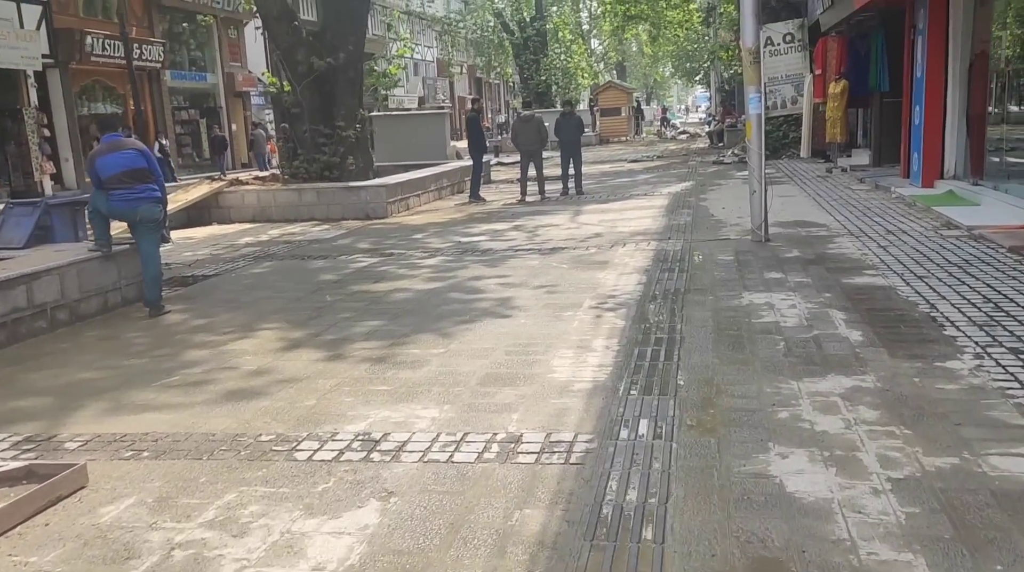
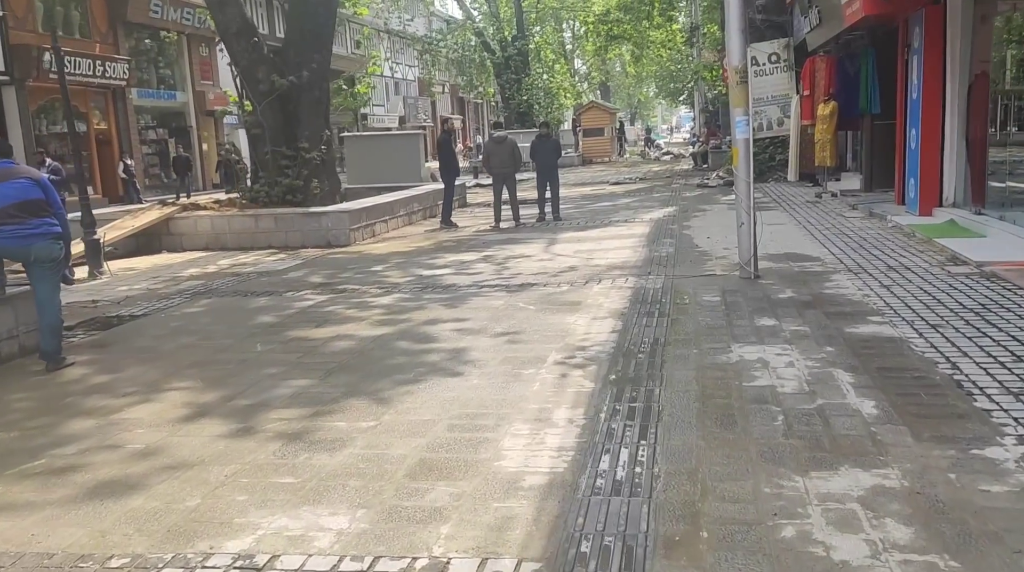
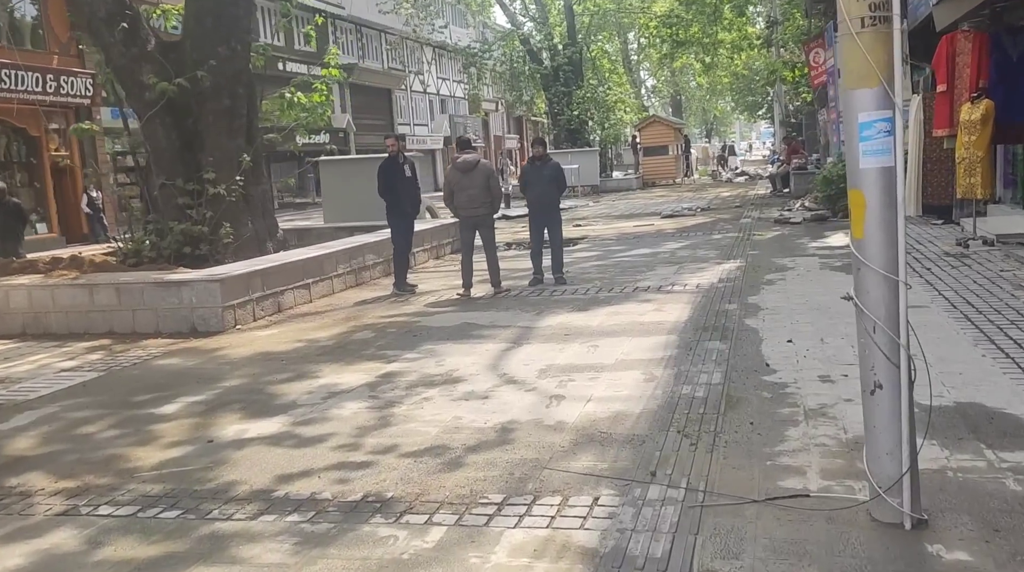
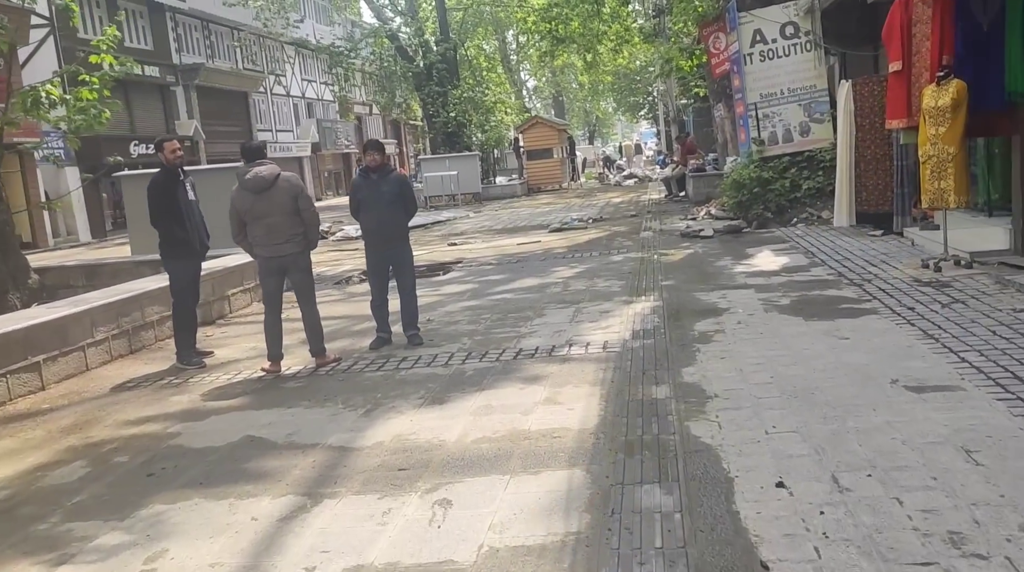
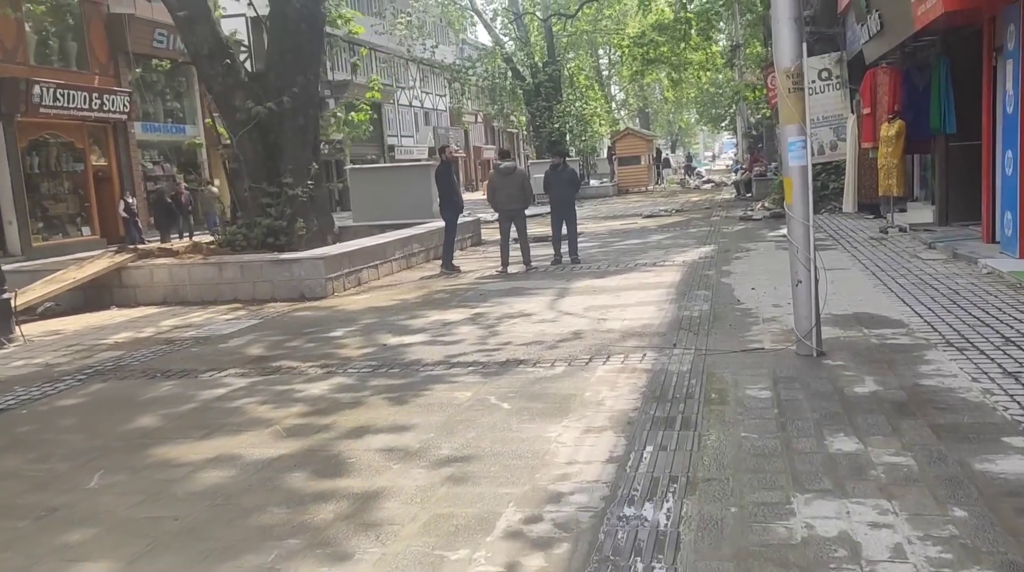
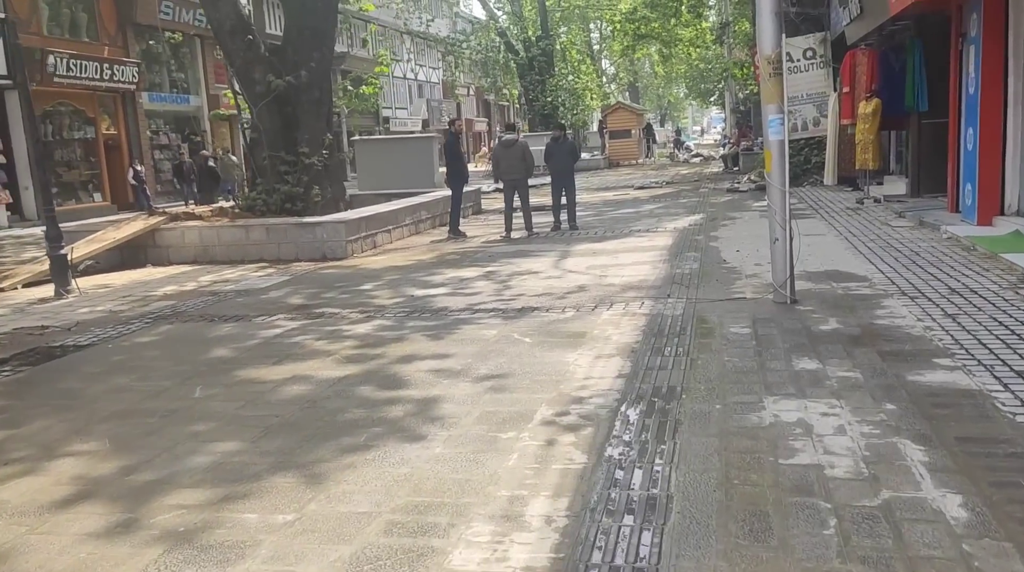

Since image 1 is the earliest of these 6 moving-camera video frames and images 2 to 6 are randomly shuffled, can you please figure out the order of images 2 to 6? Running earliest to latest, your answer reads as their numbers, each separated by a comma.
2, 6, 5, 3, 4
